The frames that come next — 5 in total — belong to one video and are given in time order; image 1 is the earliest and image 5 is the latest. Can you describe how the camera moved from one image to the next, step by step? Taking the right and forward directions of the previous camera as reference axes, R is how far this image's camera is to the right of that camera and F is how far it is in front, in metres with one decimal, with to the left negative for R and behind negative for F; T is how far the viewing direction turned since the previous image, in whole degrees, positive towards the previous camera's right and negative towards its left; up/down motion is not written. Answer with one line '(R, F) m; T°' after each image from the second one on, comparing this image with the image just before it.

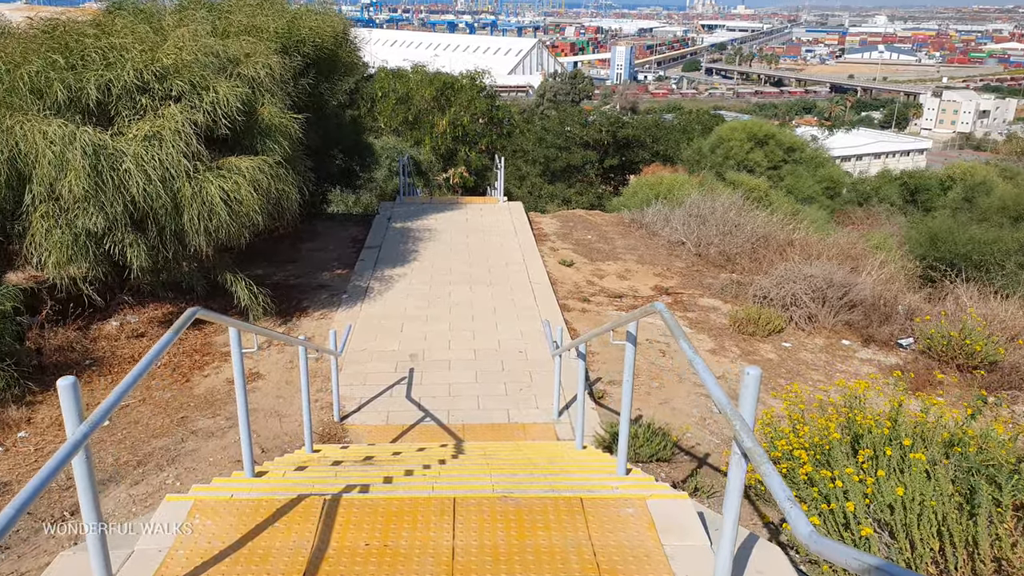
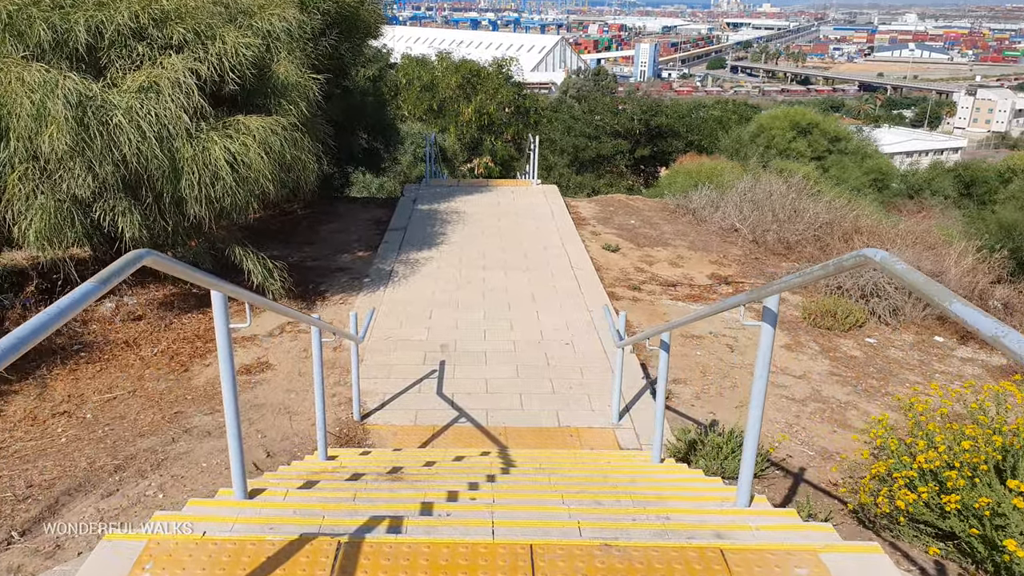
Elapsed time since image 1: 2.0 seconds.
(-0.2, +0.9) m; -2°
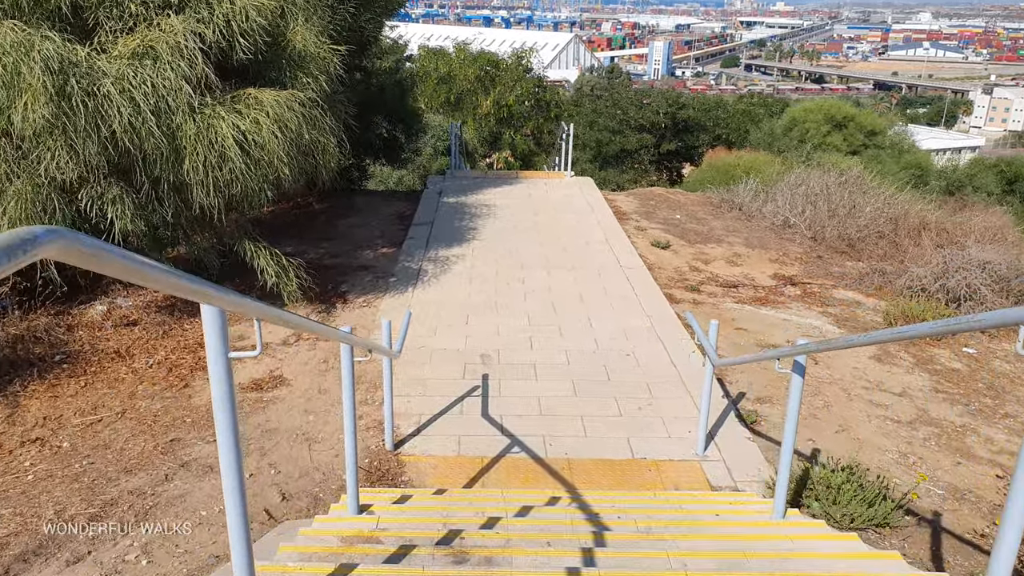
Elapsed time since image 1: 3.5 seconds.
(-0.3, +0.8) m; -1°
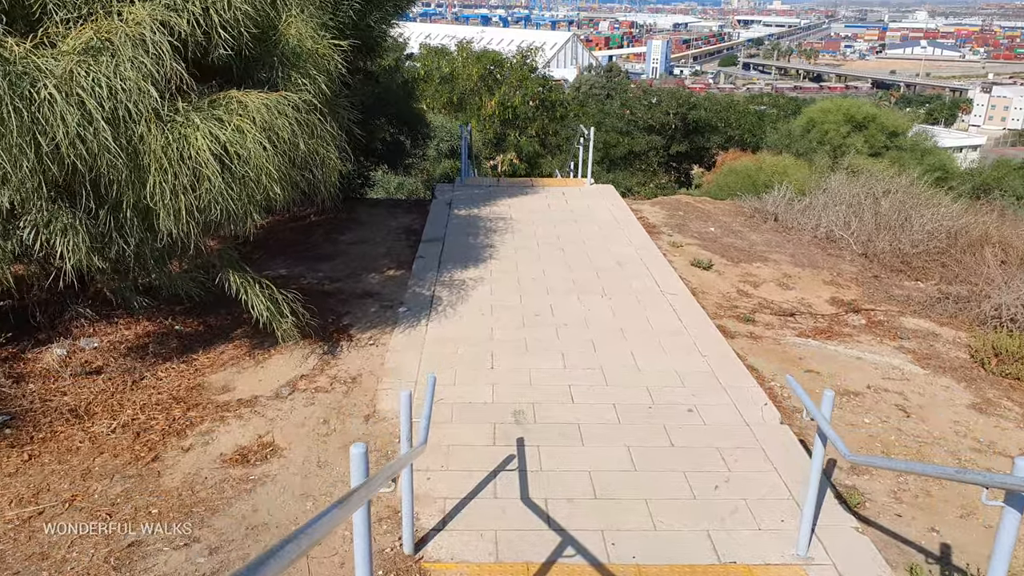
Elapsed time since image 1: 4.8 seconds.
(-0.2, +0.8) m; 0°
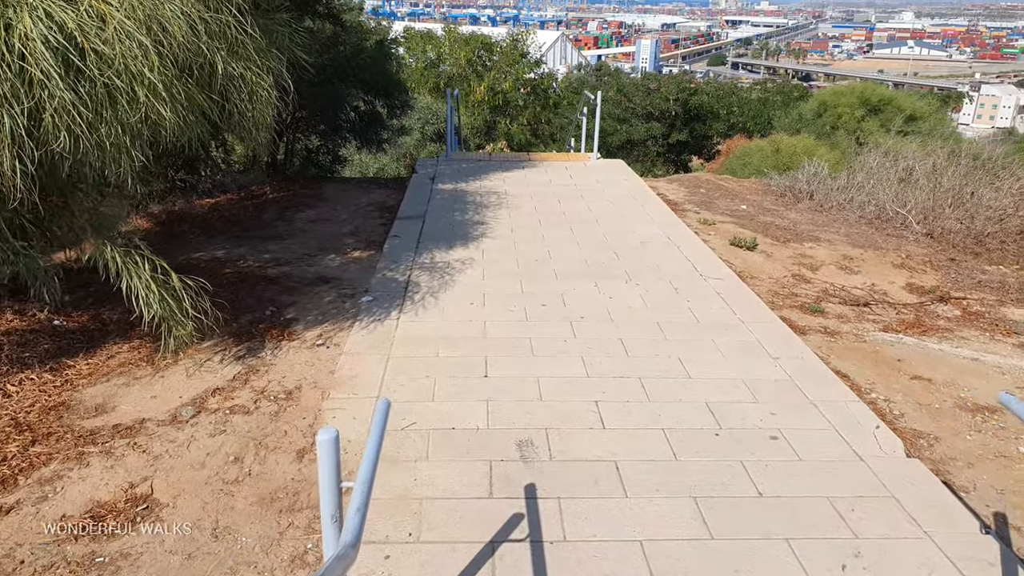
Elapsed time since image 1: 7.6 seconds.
(-0.1, +1.3) m; +1°
